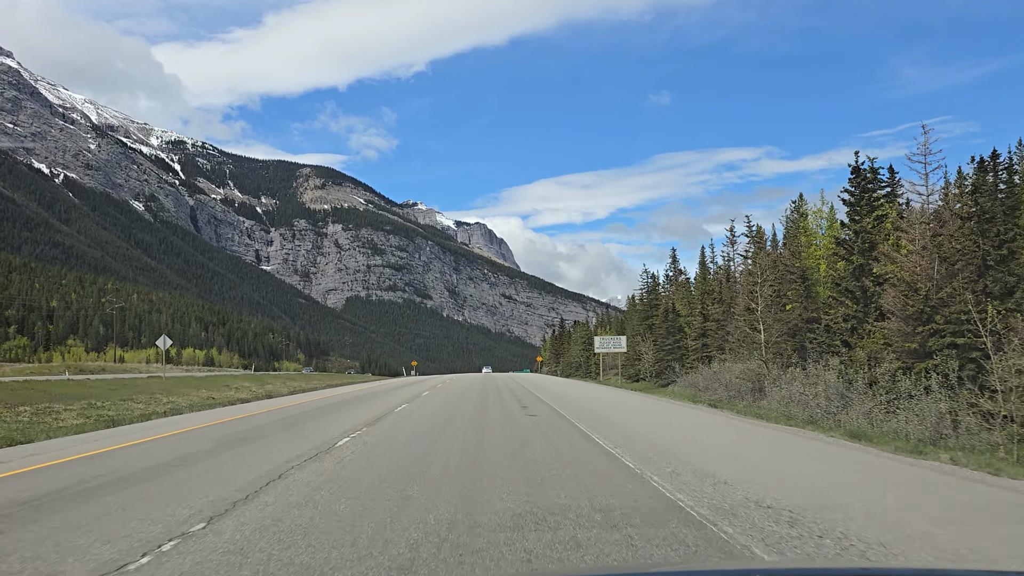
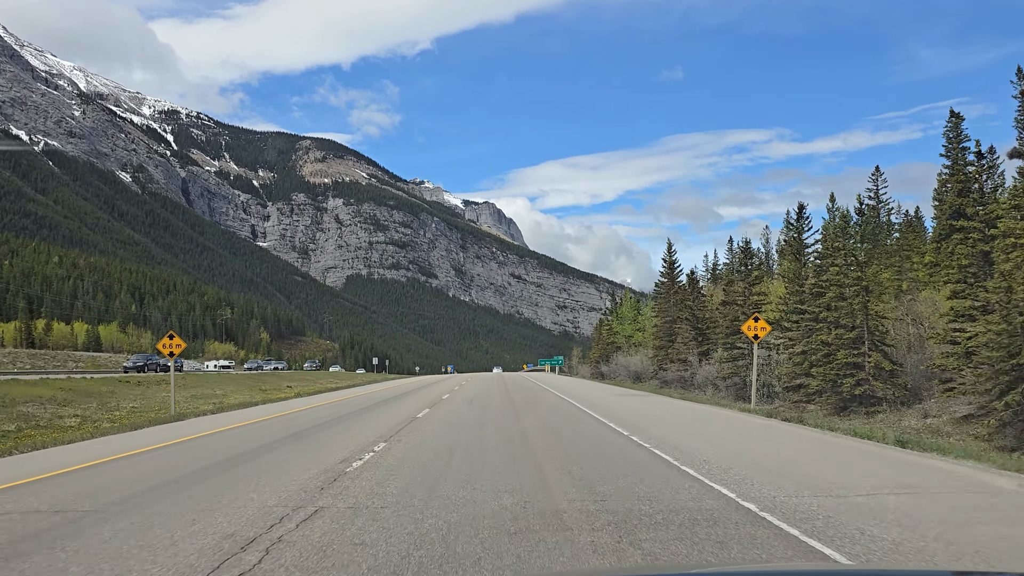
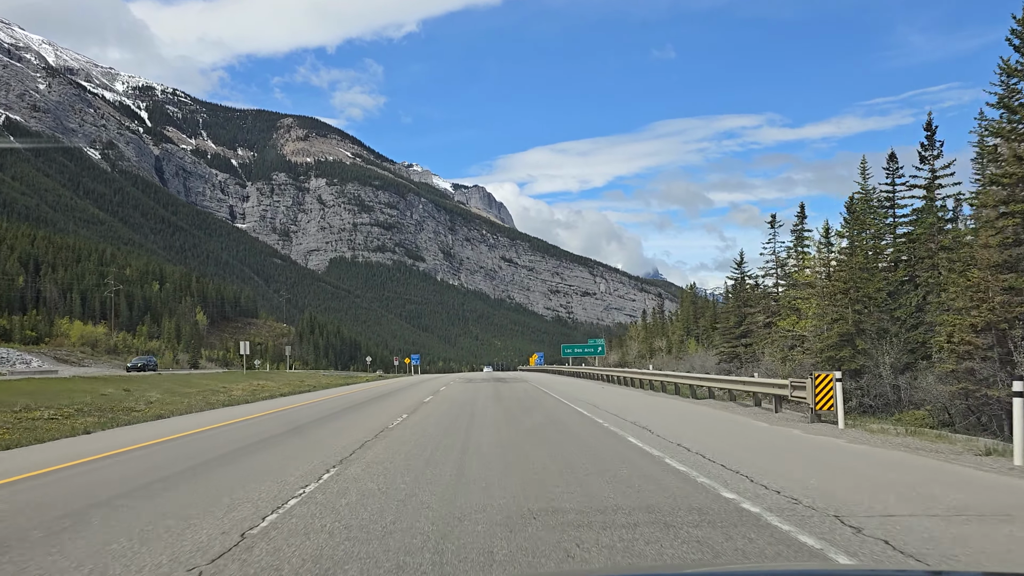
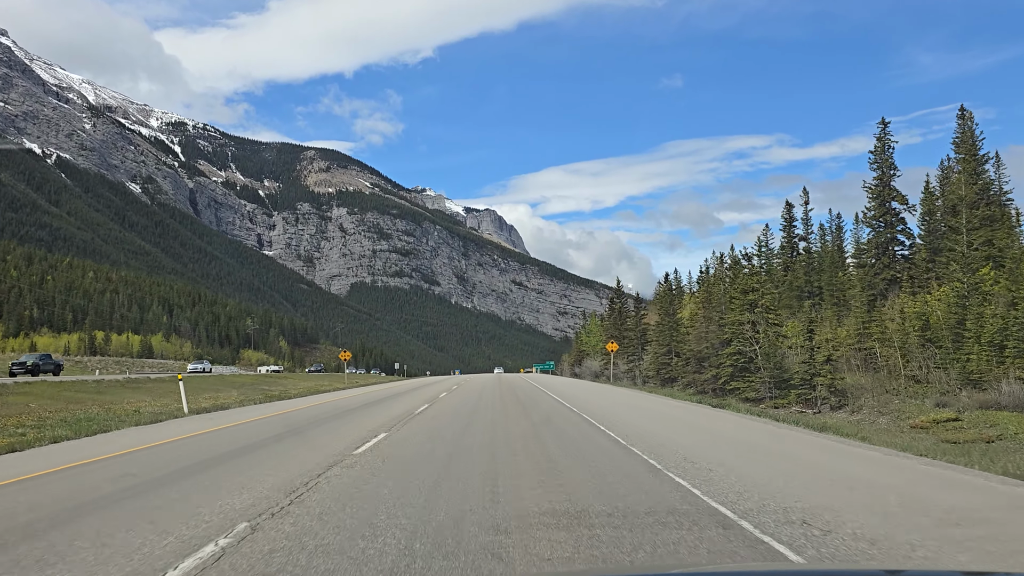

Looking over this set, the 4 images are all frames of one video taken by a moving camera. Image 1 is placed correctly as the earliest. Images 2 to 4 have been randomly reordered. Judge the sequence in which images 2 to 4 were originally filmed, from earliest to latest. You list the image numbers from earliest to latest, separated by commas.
4, 2, 3
